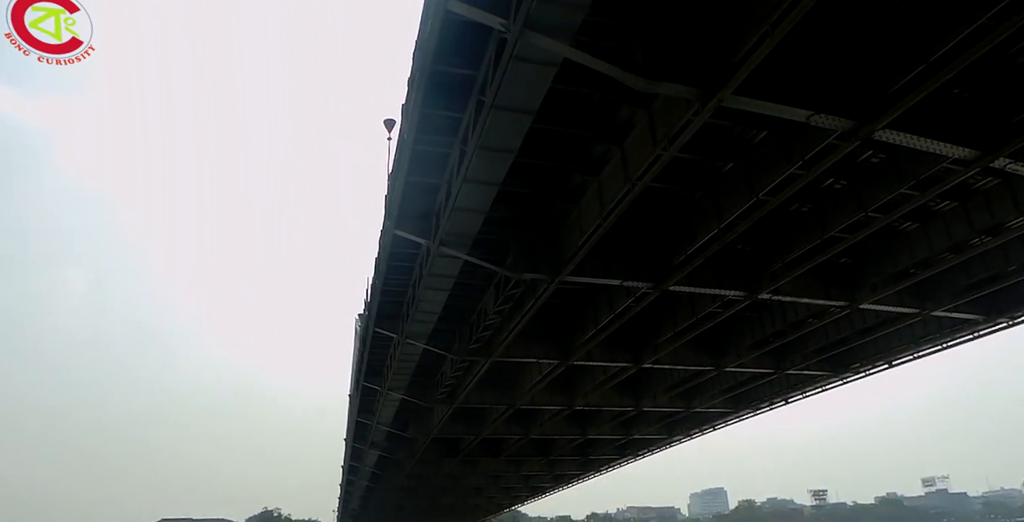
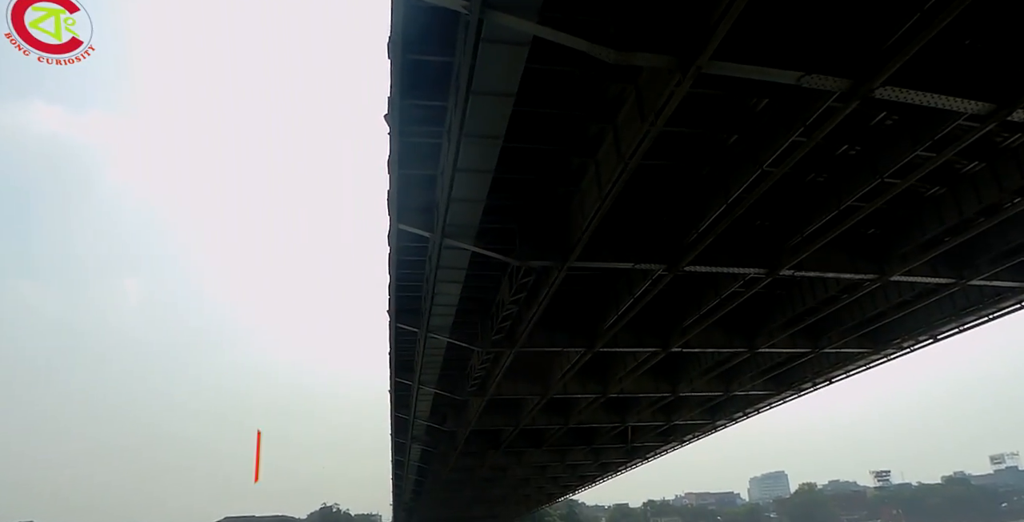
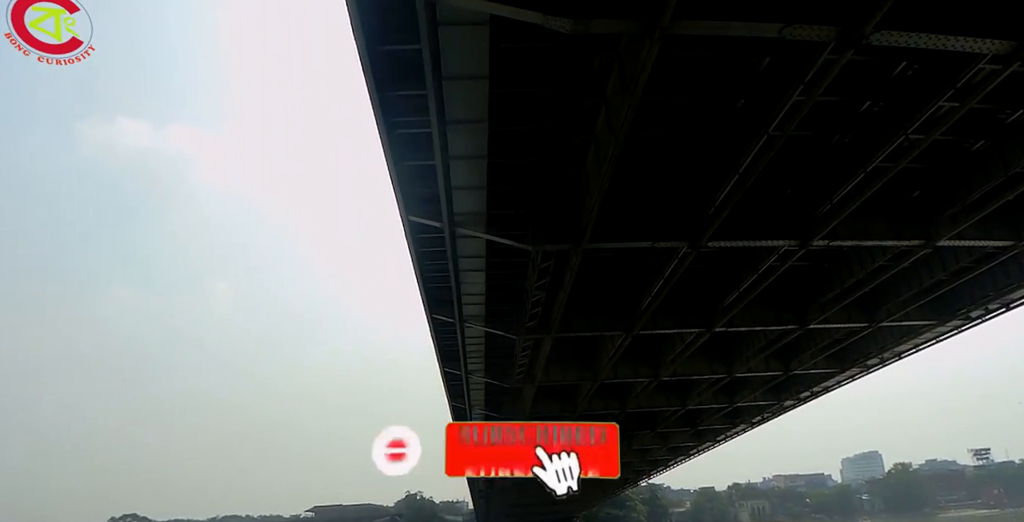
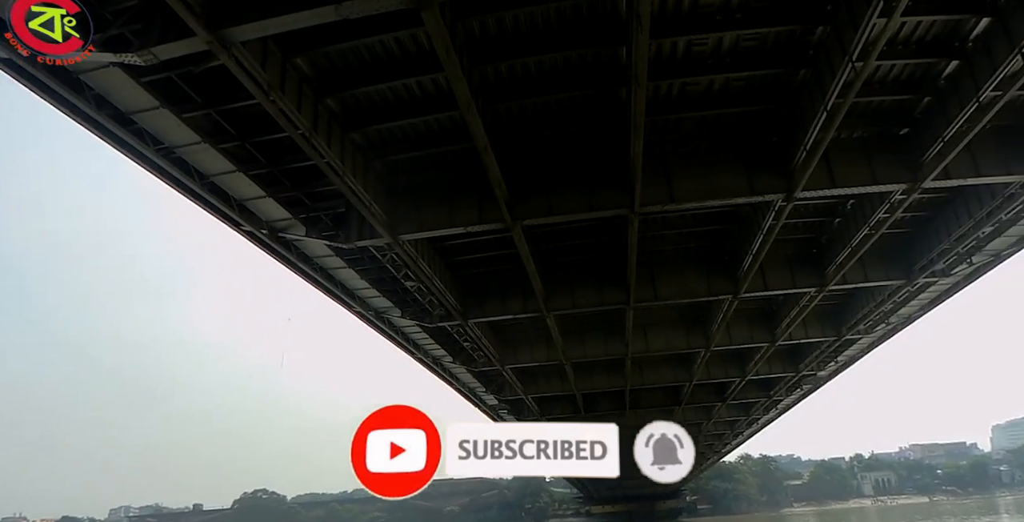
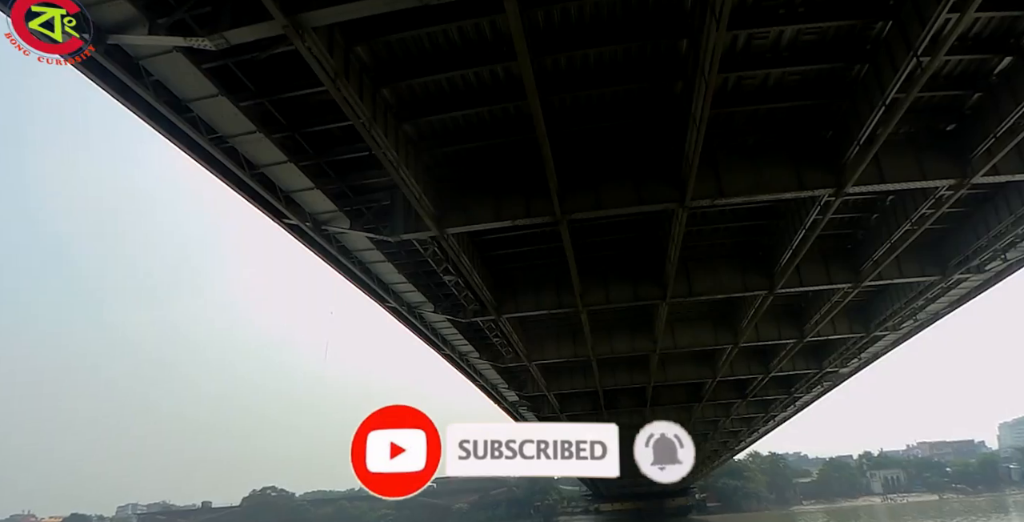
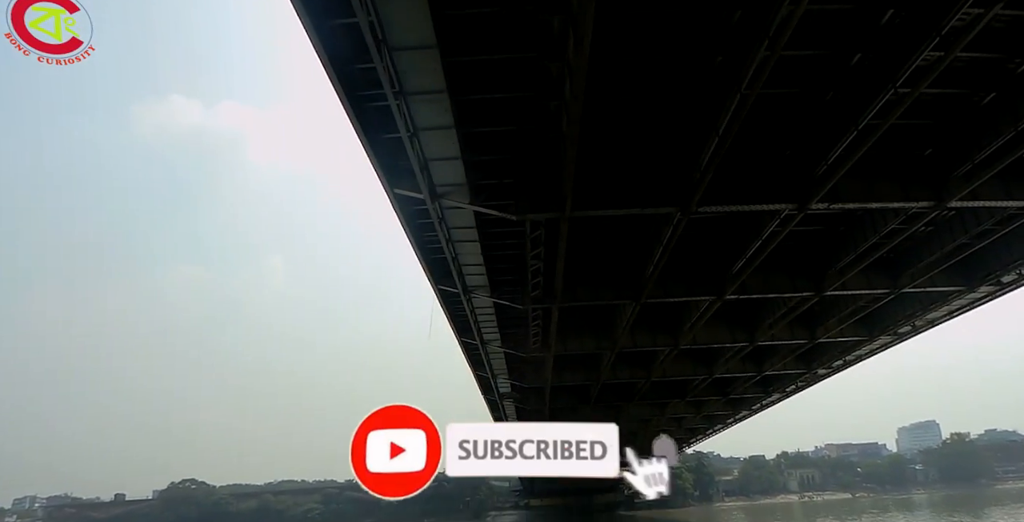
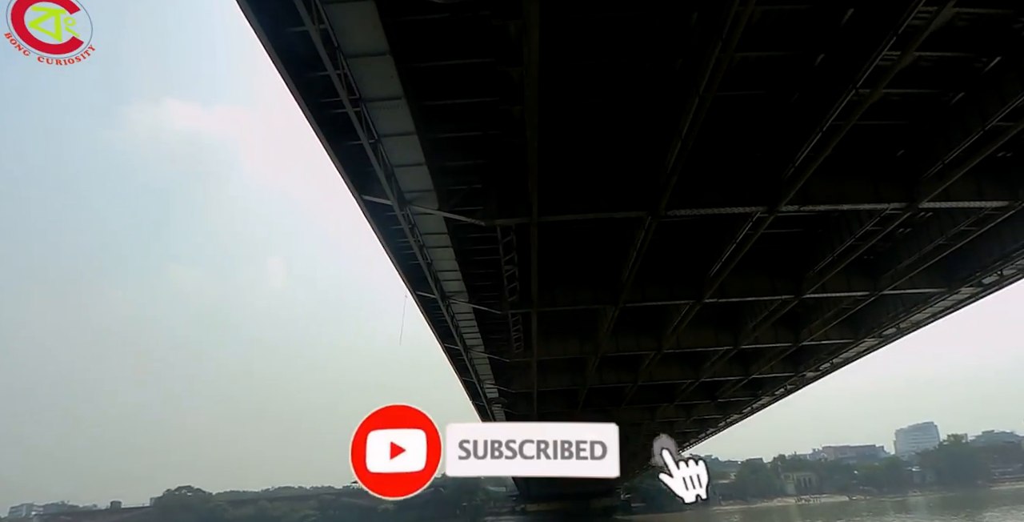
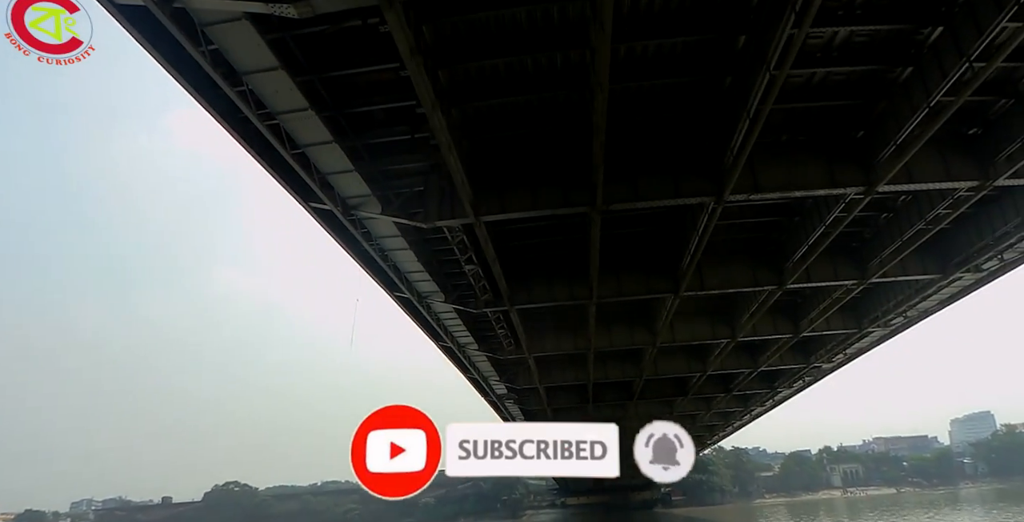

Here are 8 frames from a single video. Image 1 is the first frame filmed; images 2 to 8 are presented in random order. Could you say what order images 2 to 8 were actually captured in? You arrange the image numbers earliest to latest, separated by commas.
2, 3, 6, 7, 8, 5, 4
